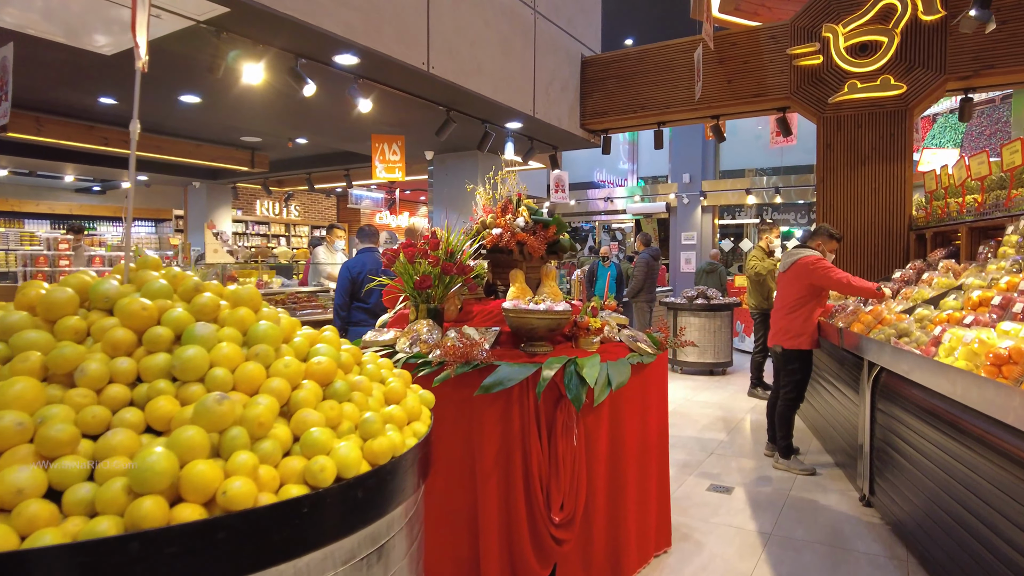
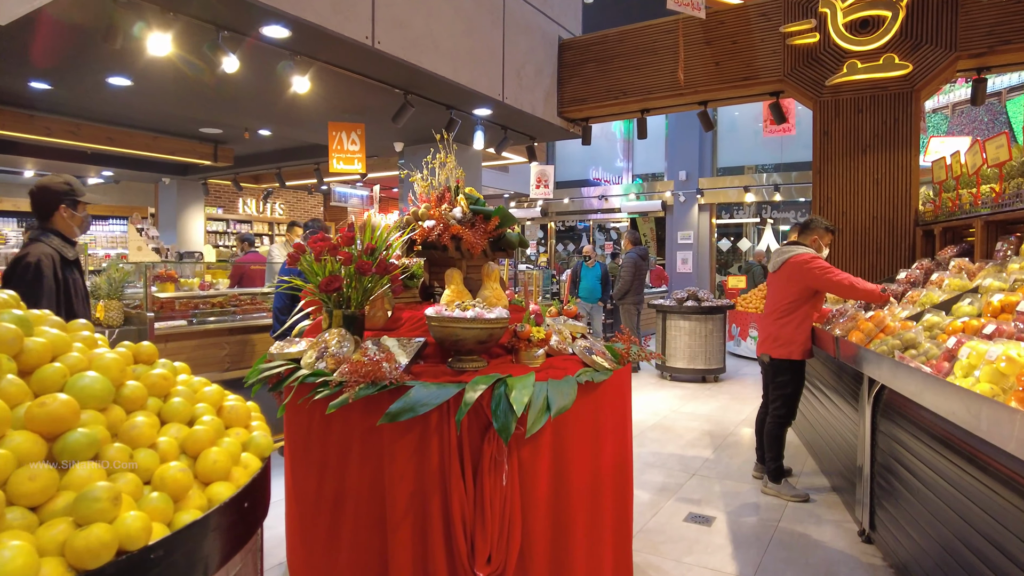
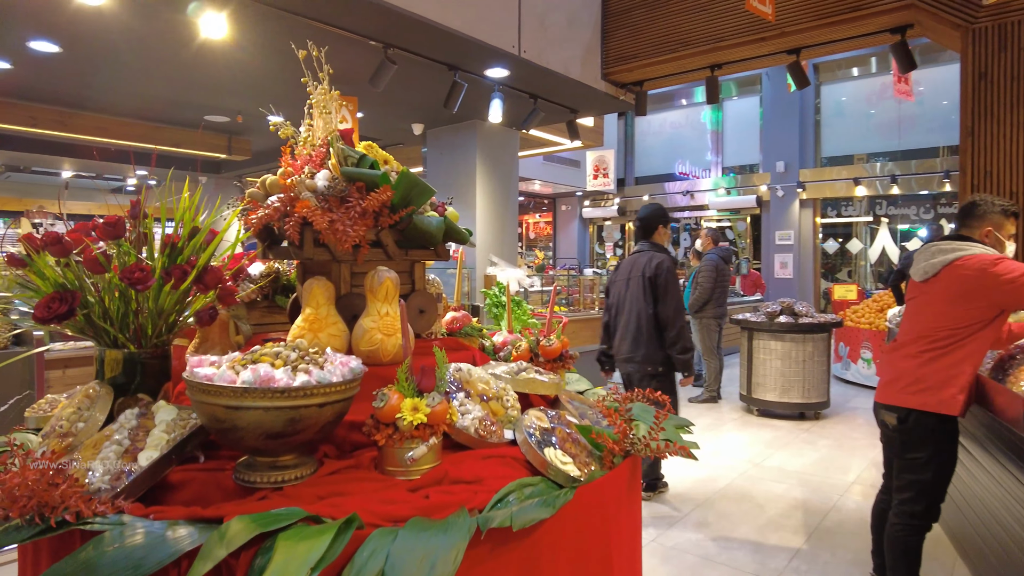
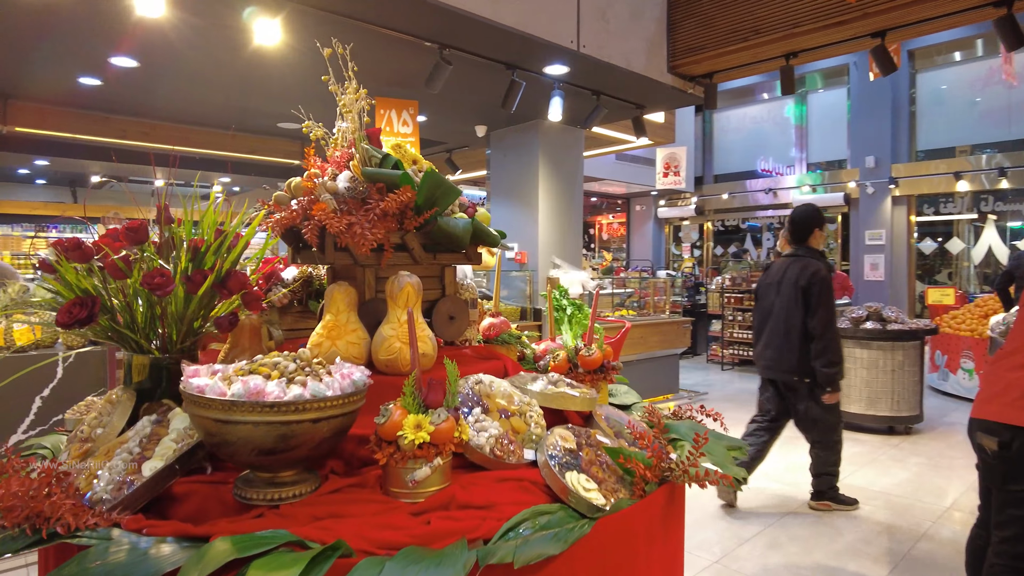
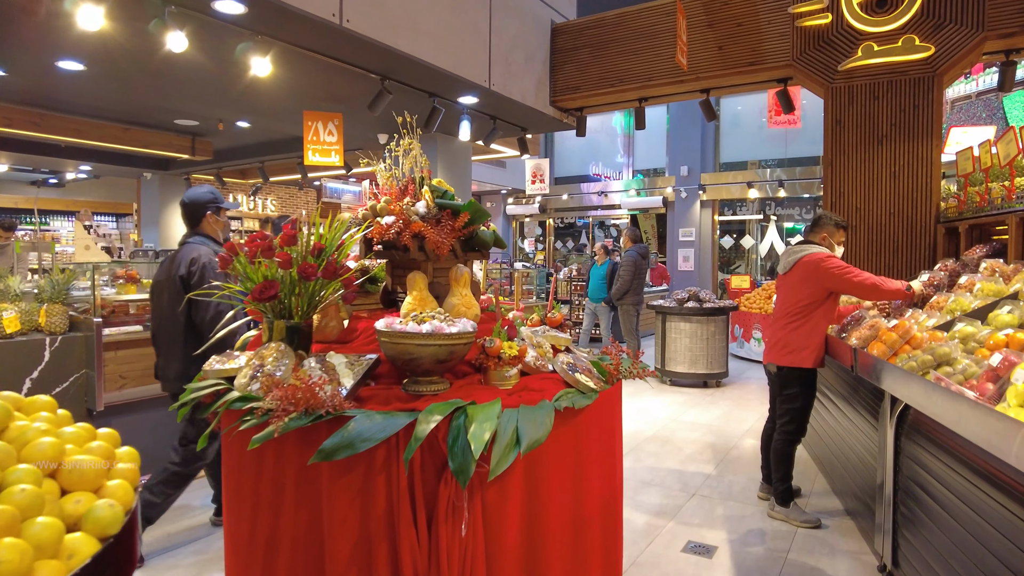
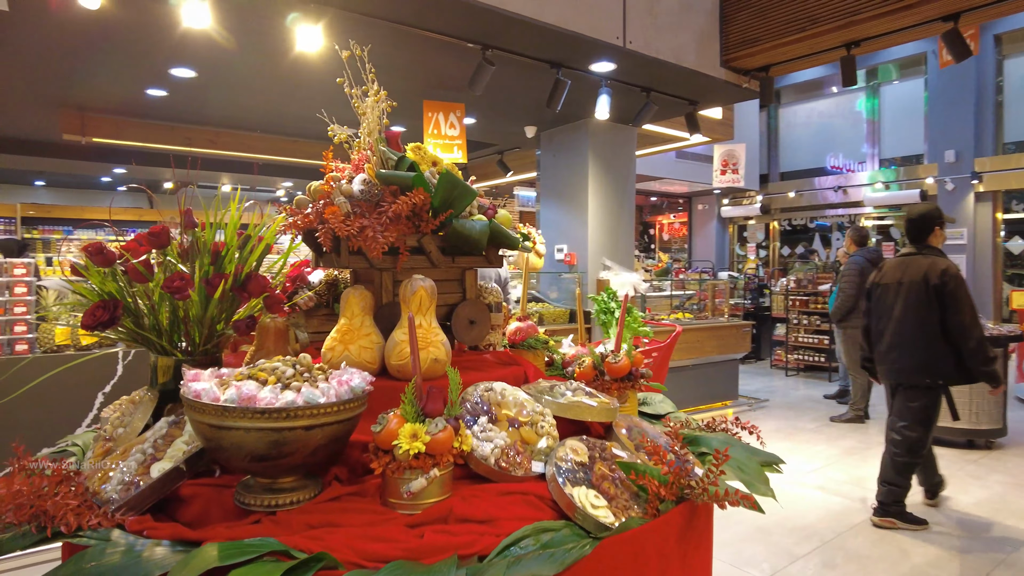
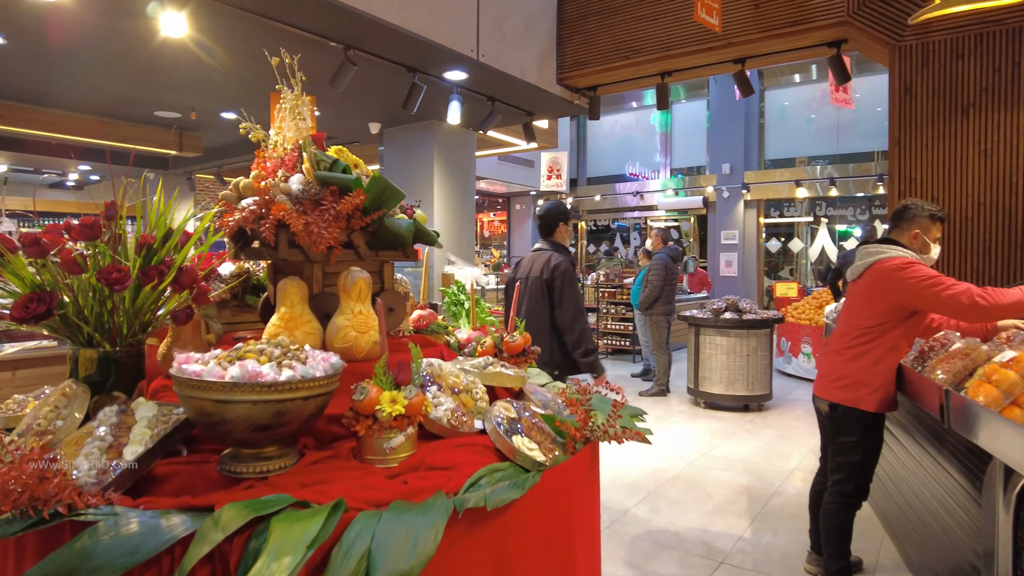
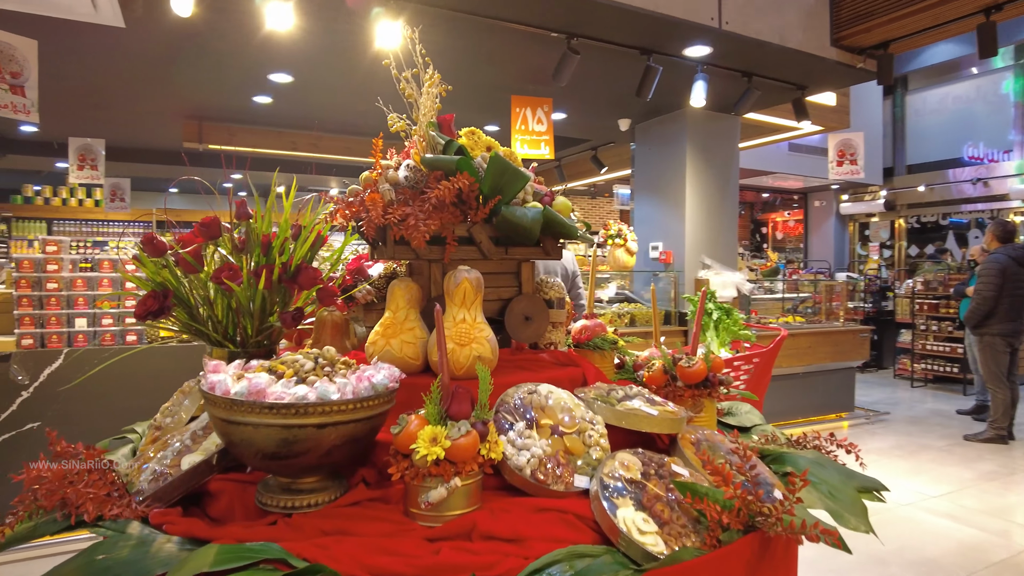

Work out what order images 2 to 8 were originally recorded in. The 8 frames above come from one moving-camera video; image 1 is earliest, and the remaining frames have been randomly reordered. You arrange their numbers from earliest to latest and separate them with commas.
2, 5, 7, 3, 4, 6, 8
